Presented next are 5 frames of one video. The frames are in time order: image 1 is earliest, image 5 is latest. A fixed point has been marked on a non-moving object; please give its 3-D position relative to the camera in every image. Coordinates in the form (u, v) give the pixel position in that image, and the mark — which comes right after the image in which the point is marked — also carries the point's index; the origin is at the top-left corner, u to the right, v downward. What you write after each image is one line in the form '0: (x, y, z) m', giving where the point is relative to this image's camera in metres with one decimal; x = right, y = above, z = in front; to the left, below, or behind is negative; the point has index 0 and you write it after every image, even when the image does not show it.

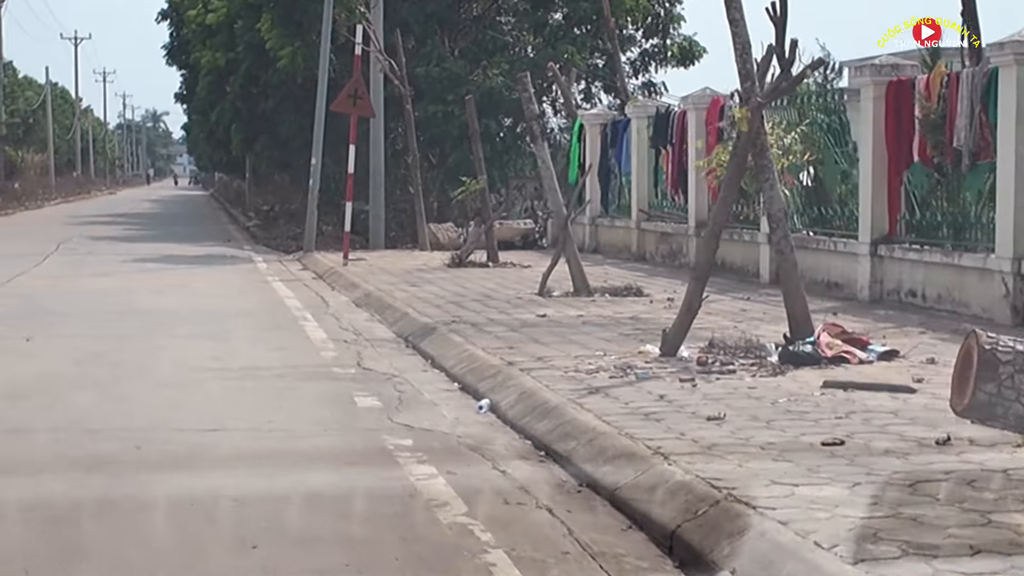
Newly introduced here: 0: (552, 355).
0: (+0.3, -0.4, +10.7) m
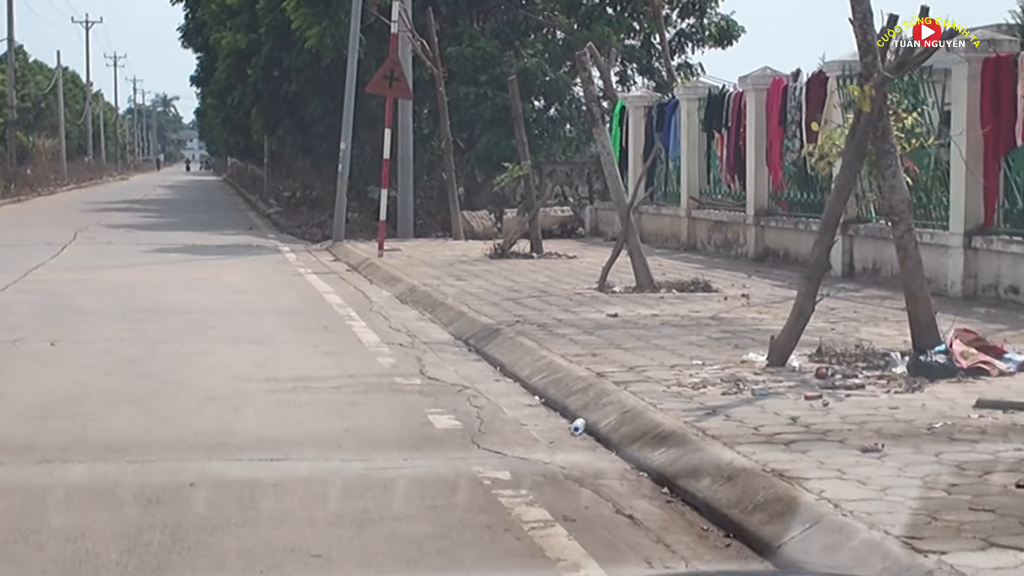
0: (+0.7, -0.4, +9.5) m
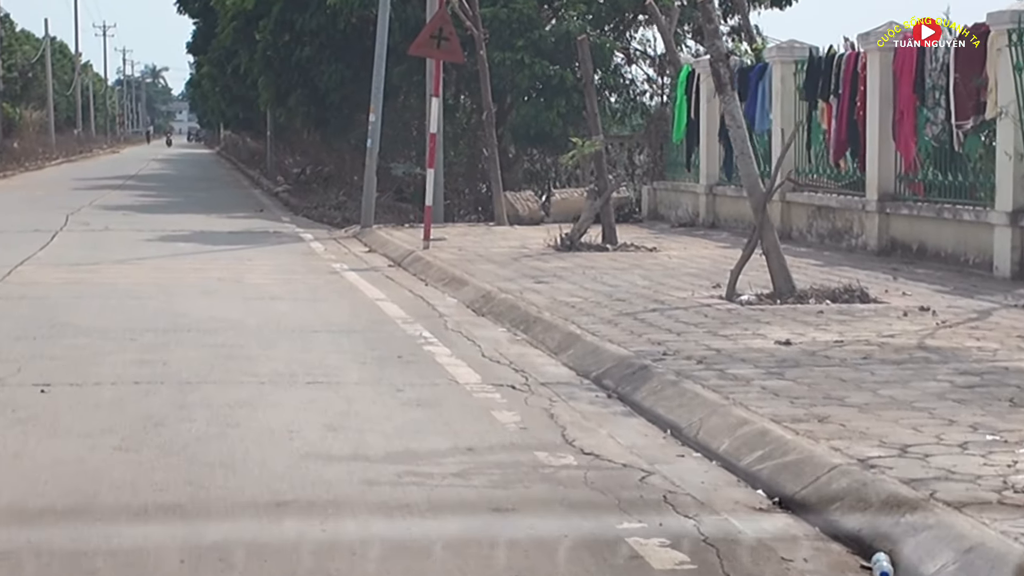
0: (+1.5, -0.6, +6.4) m
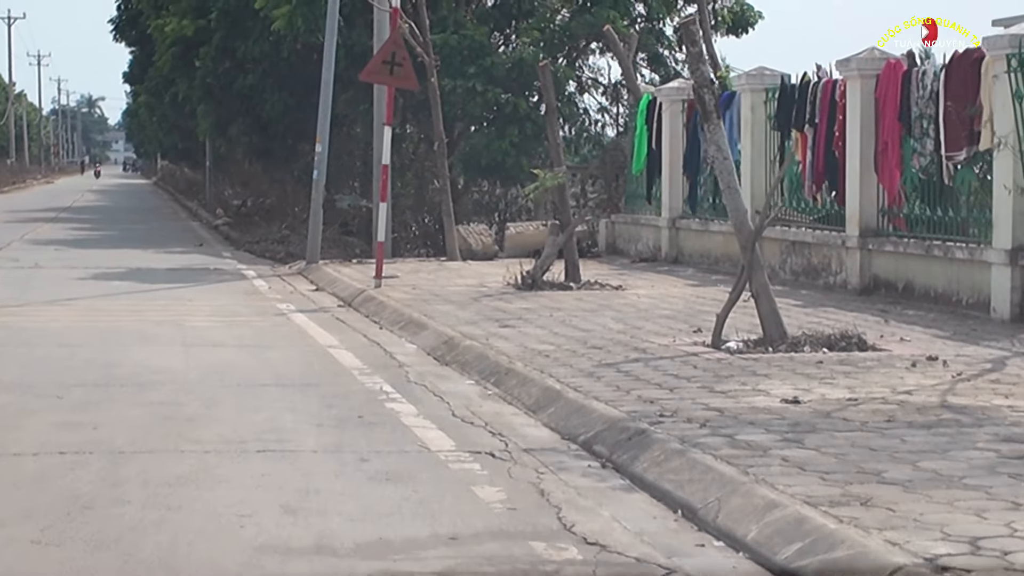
0: (+1.5, -0.8, +5.4) m
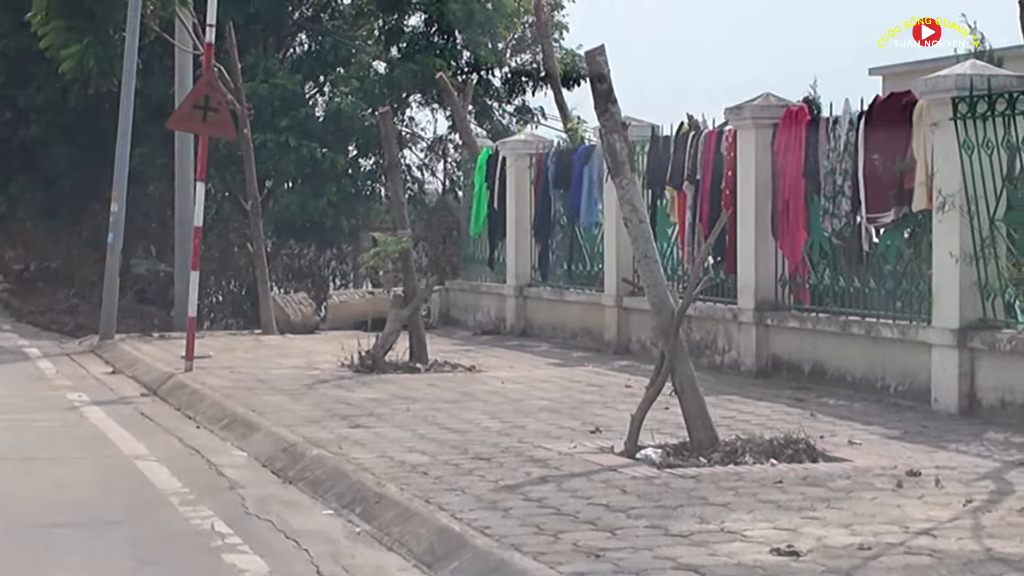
0: (+1.5, -1.1, +3.3) m
